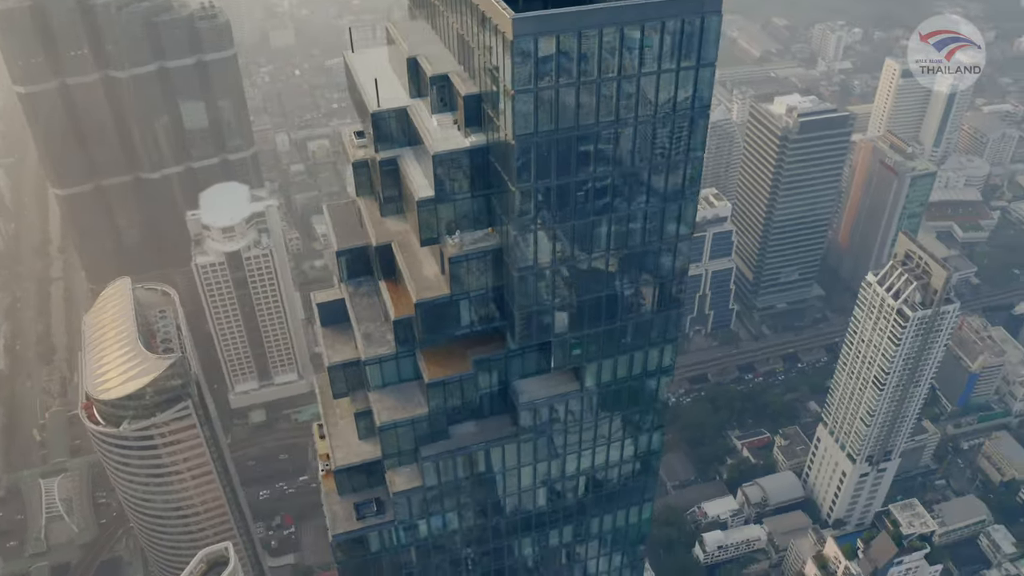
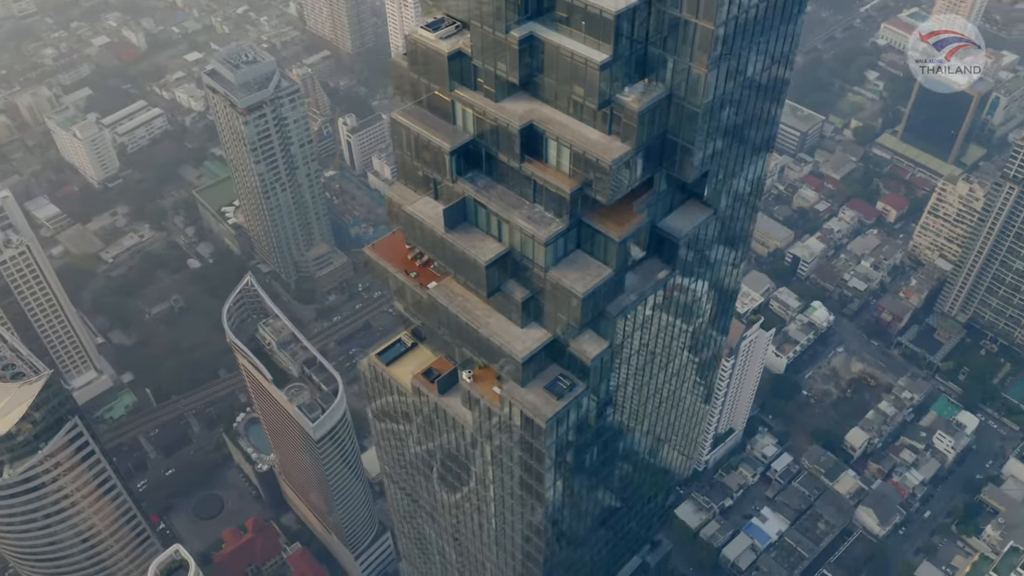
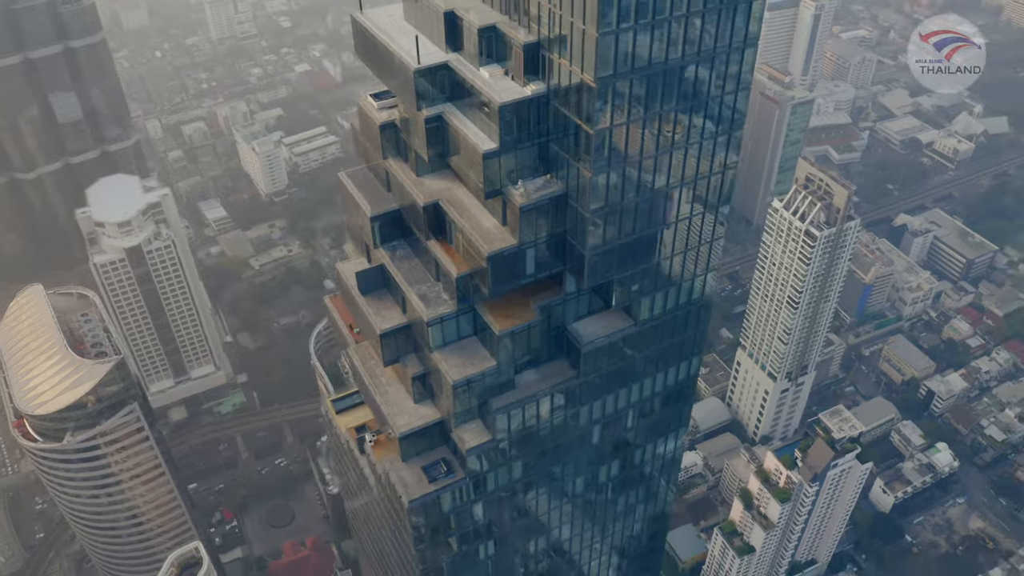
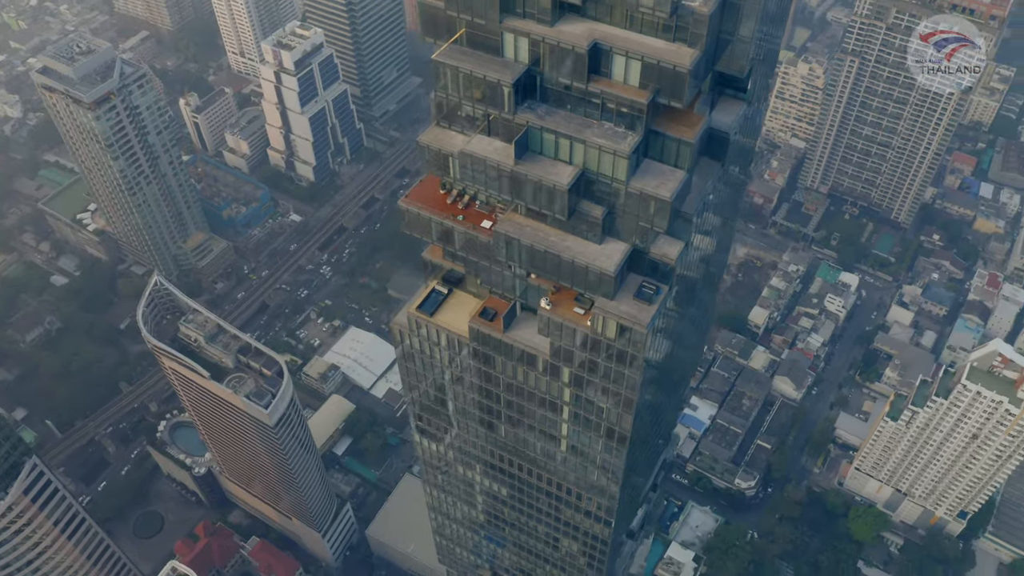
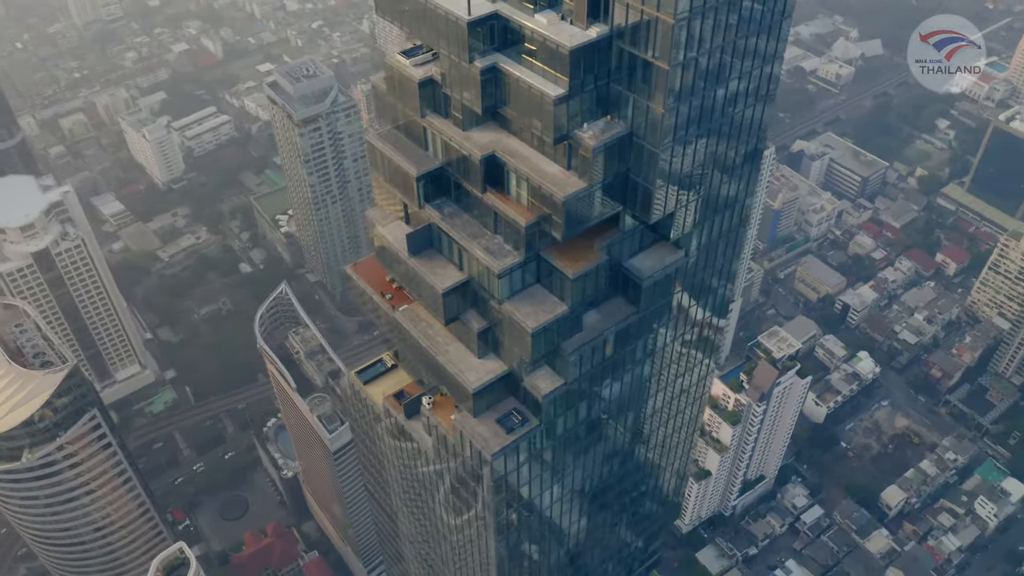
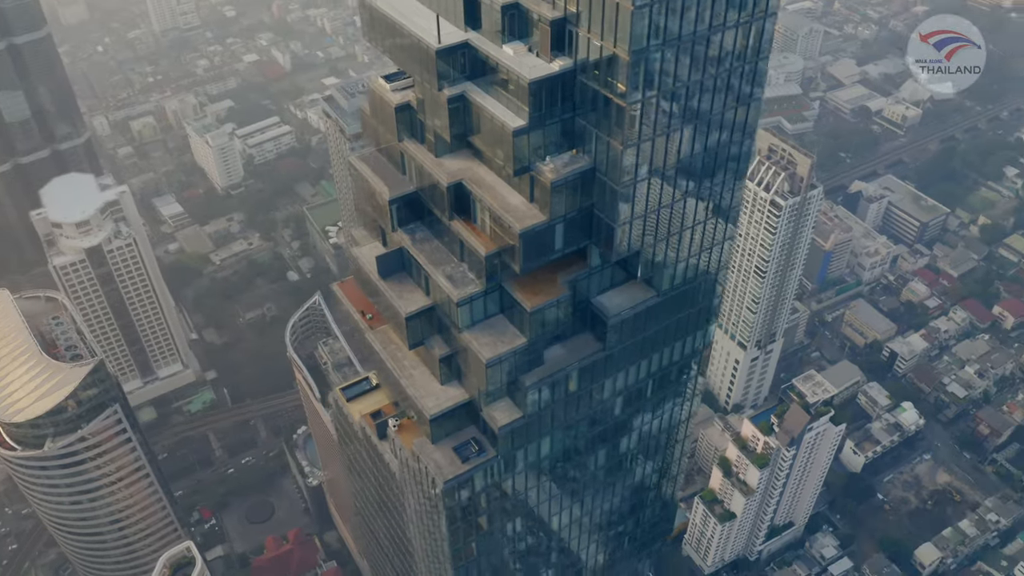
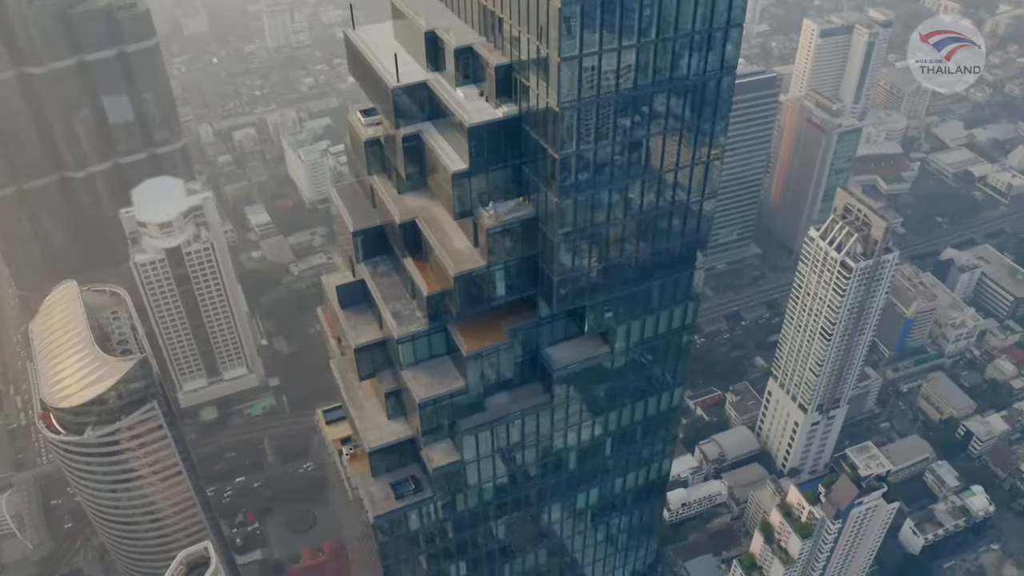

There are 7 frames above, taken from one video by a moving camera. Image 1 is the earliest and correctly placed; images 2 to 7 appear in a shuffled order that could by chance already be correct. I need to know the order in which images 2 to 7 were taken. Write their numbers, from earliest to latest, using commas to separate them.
7, 3, 6, 5, 2, 4
